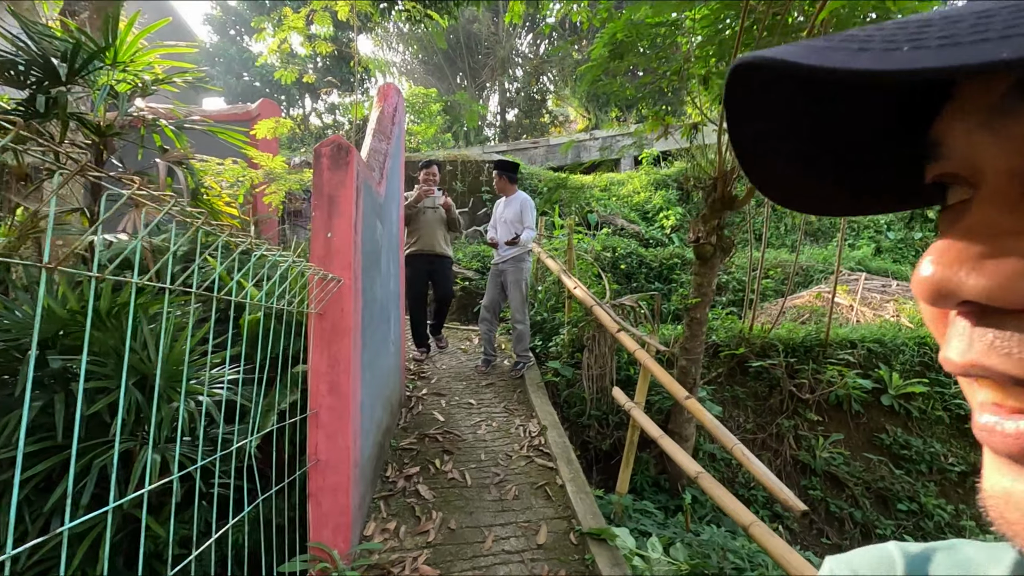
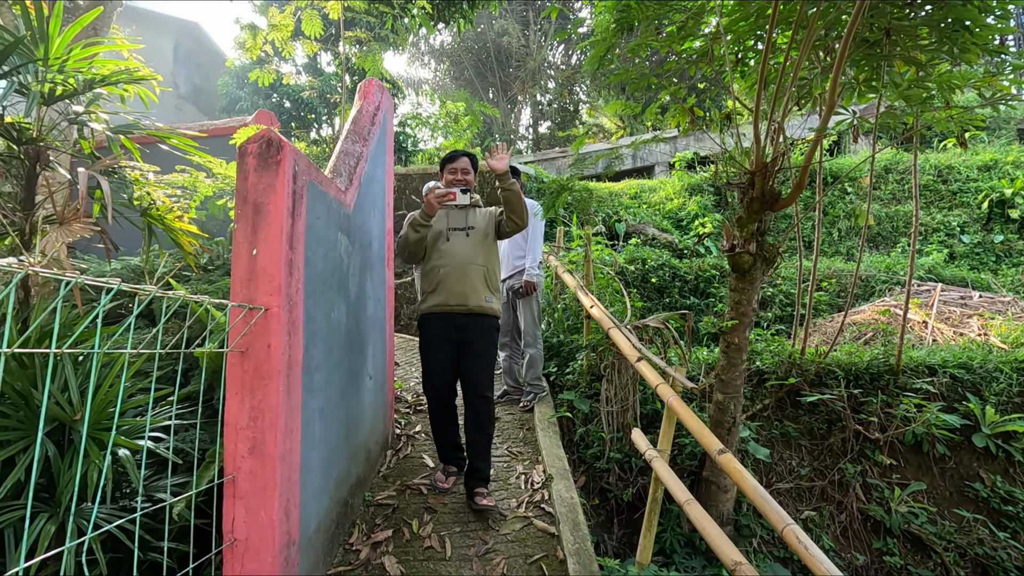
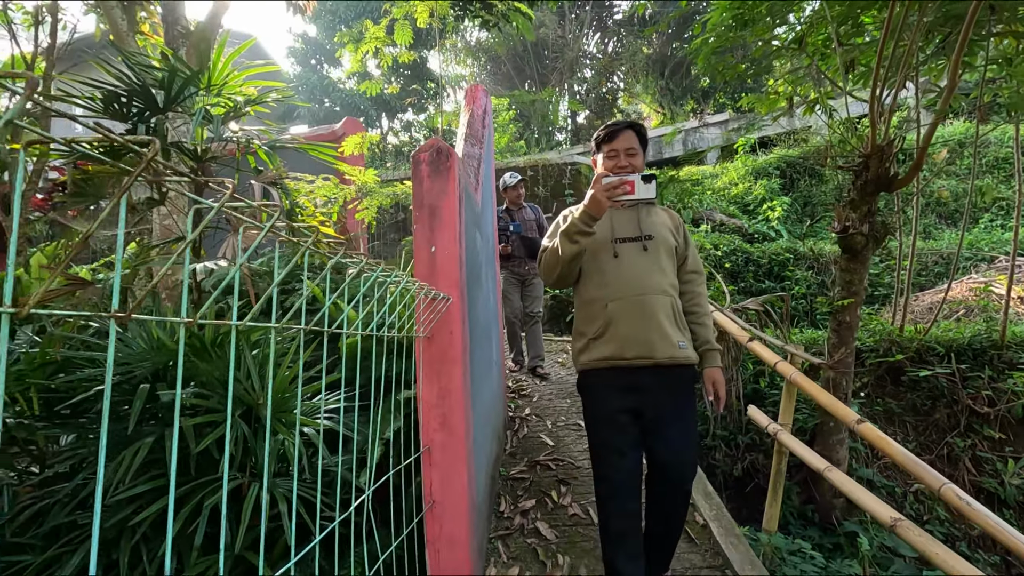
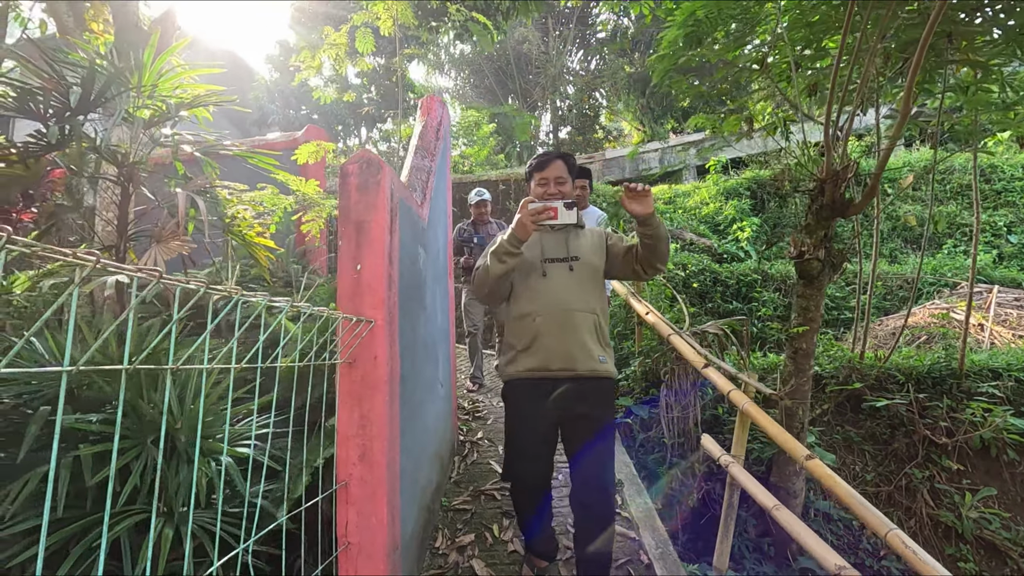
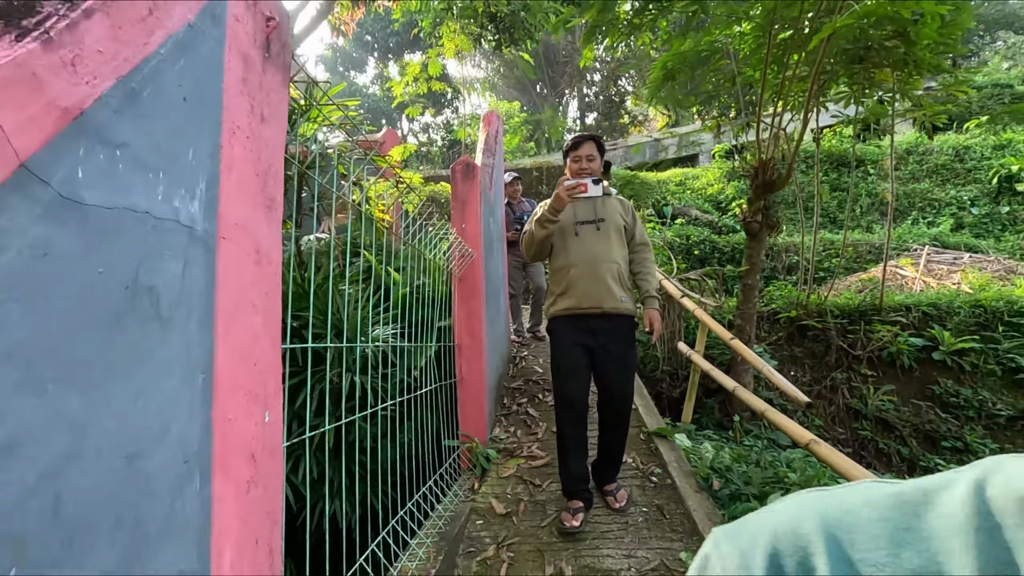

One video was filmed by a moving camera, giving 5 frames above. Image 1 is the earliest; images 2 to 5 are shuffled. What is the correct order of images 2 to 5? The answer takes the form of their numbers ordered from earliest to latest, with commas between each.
2, 4, 3, 5
